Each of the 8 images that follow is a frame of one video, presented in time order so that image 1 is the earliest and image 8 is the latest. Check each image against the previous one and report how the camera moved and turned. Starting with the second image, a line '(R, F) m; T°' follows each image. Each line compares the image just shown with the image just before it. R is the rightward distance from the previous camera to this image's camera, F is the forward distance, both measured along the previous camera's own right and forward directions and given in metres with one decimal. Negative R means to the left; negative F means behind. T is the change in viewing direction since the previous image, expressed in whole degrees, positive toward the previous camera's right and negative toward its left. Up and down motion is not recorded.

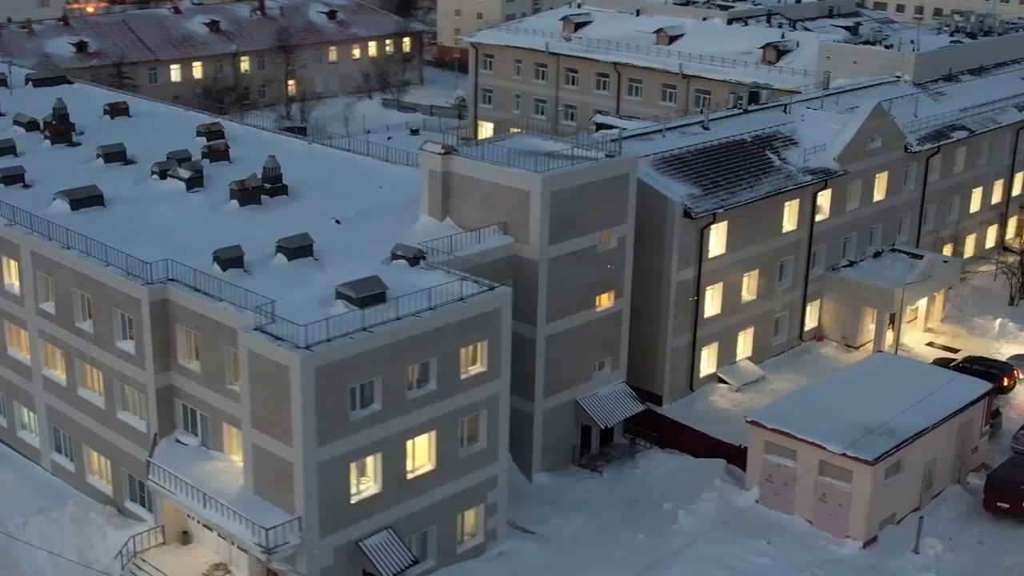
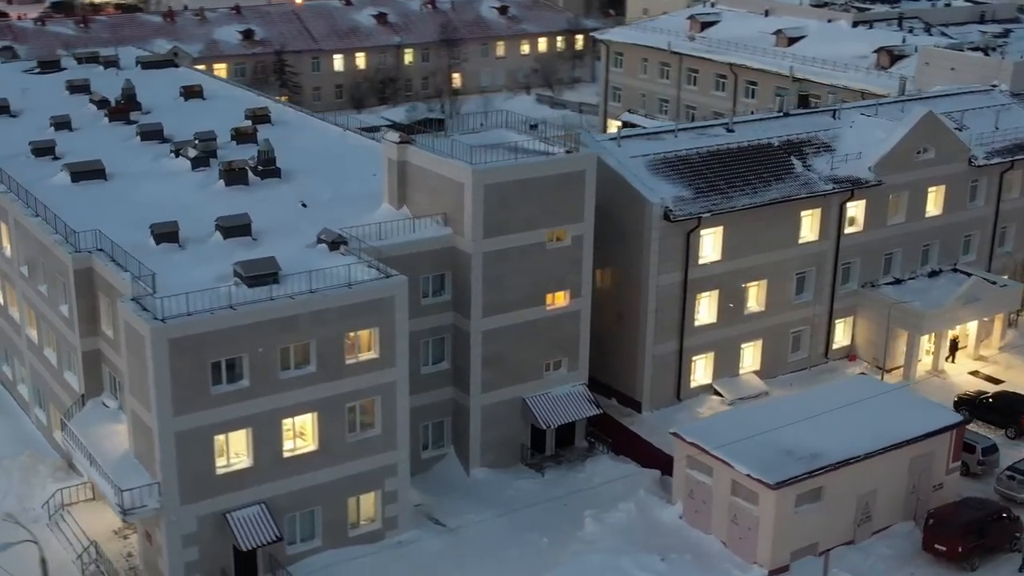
(+11.1, +1.5) m; -12°
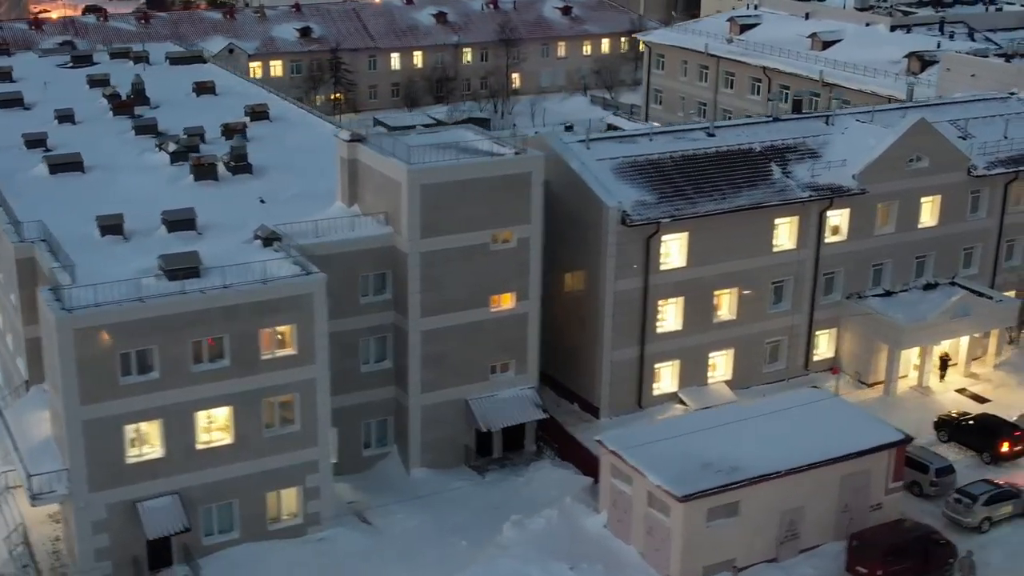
(+6.0, +0.6) m; -5°
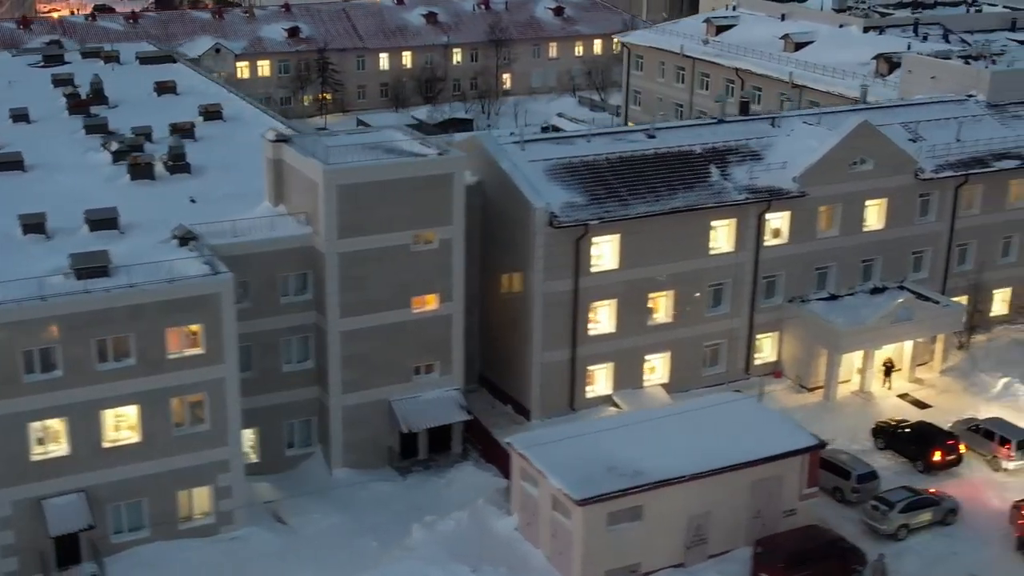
(+3.7, +0.2) m; -2°
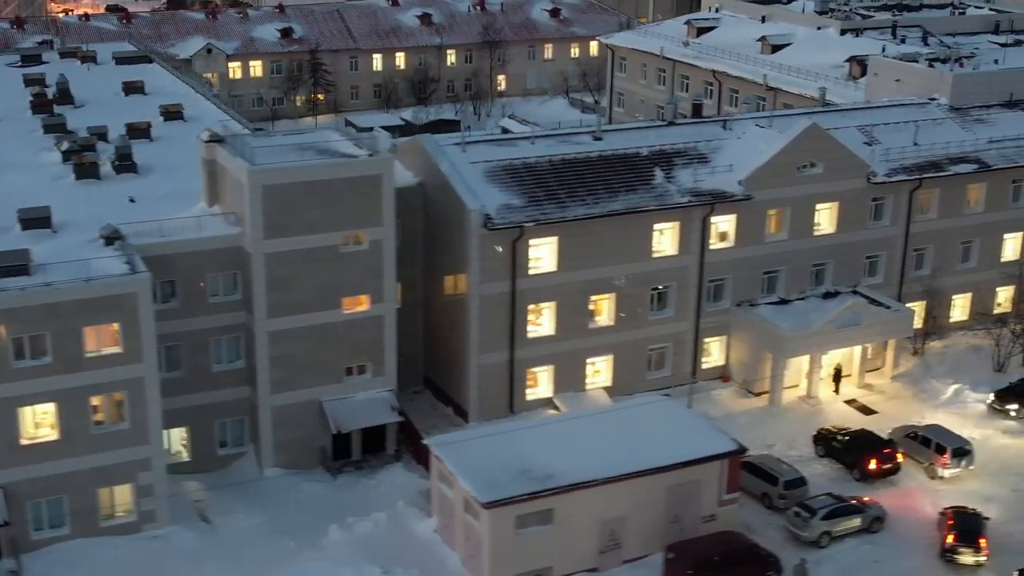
(+3.4, +0.1) m; -2°
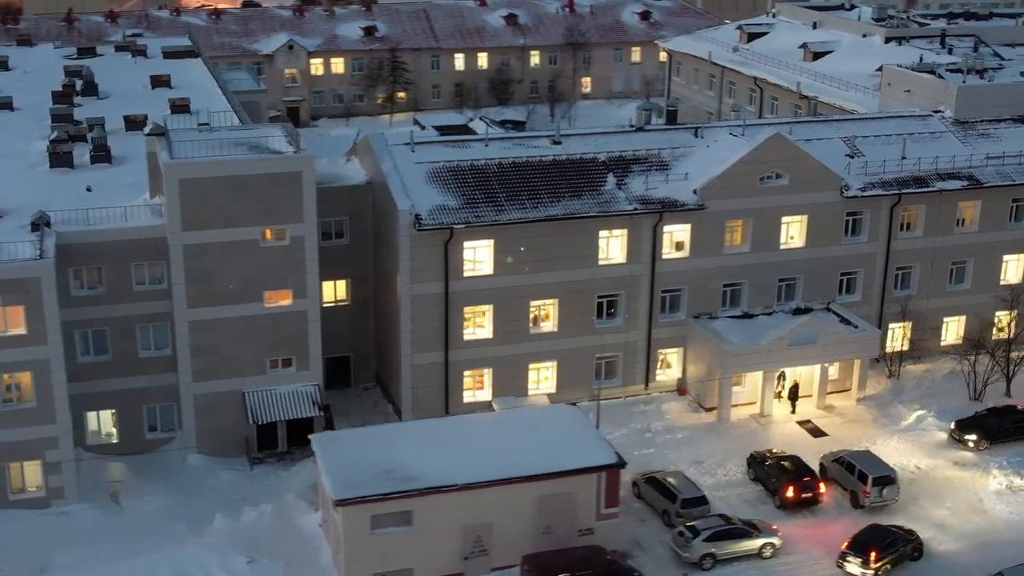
(+8.7, +0.7) m; -8°
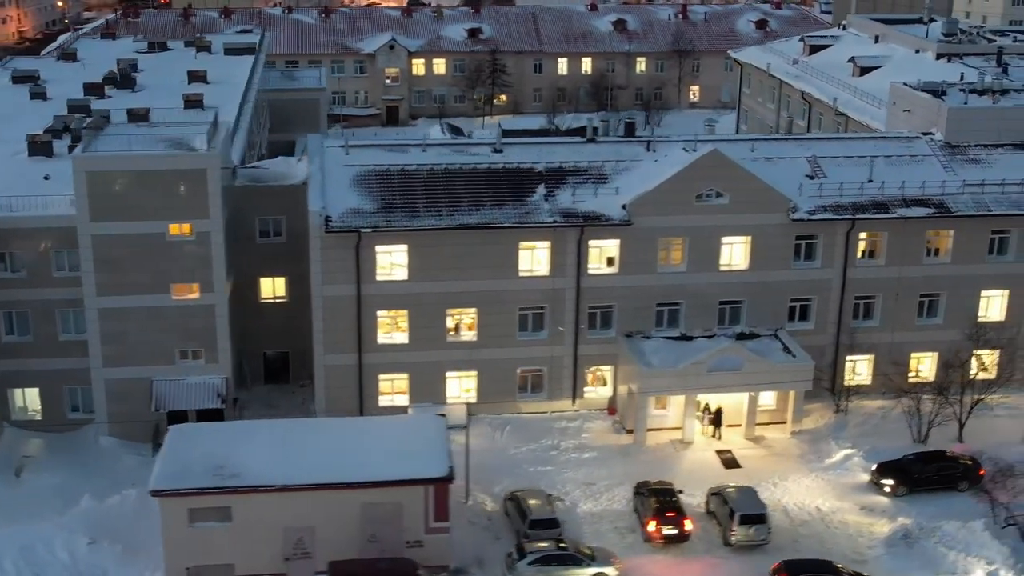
(+11.2, +1.4) m; -10°
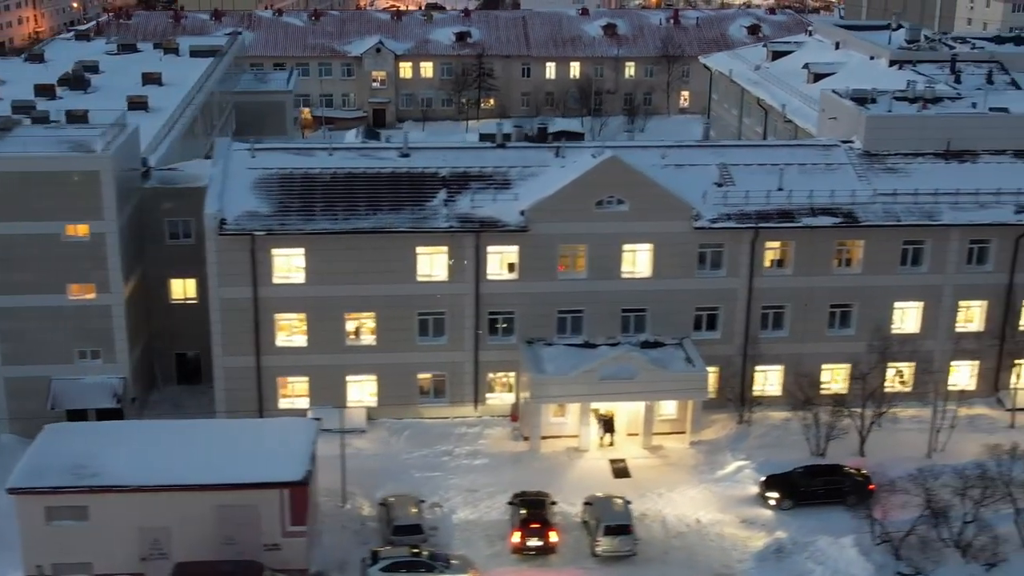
(+5.7, +0.3) m; -3°
